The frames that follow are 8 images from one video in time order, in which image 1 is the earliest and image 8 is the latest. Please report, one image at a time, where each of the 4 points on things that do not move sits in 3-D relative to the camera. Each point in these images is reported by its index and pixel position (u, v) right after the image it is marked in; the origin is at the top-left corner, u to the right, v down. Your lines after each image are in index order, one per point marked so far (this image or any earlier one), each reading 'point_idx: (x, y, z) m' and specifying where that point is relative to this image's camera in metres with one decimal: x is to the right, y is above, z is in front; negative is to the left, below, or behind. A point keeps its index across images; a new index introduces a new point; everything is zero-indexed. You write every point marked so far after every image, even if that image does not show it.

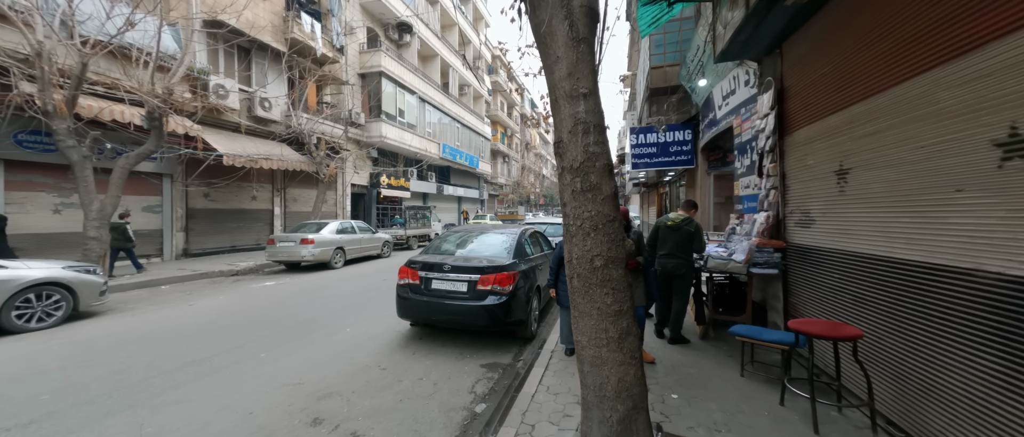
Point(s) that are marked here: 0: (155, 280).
0: (-8.7, -1.5, +8.2) m
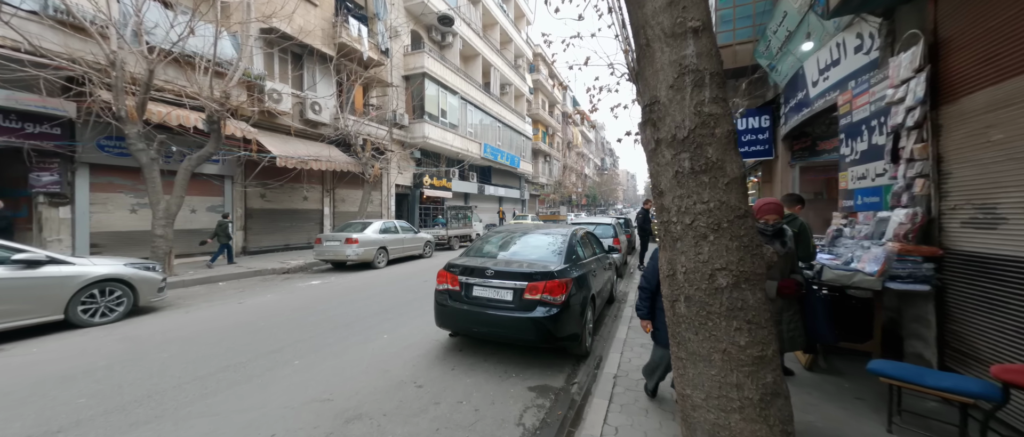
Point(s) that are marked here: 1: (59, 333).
0: (-7.6, -1.5, +8.5) m
1: (-6.4, -1.6, +4.7) m
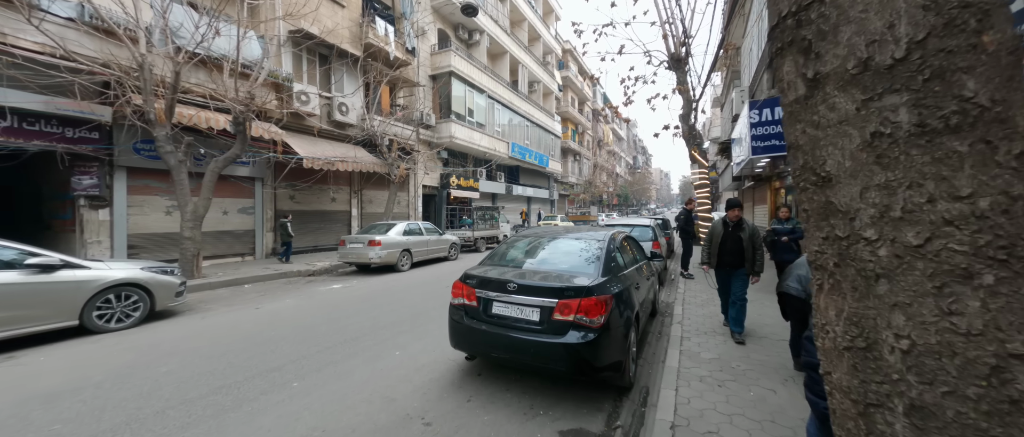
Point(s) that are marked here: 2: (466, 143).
0: (-6.9, -1.6, +8.5) m
1: (-6.0, -1.7, +4.6) m
2: (-2.8, +4.6, +20.0) m
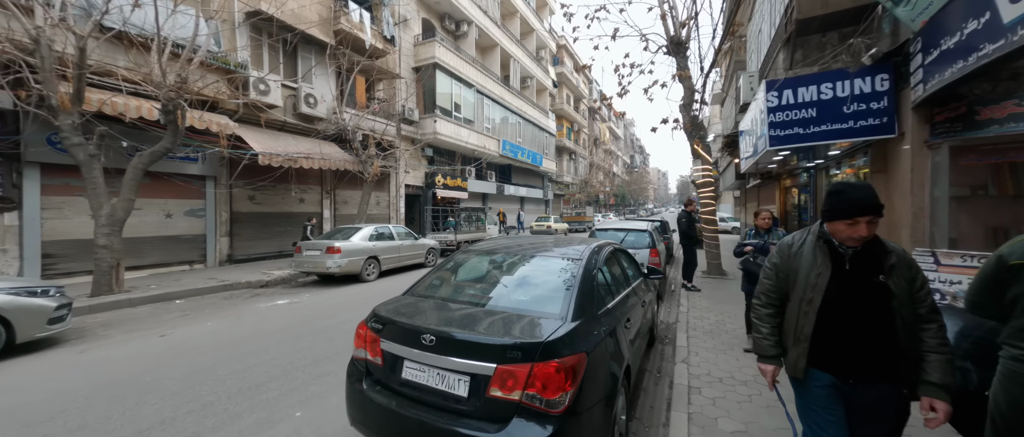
0: (-7.5, -1.7, +7.3) m
1: (-6.5, -1.7, +3.4) m
2: (-3.4, +4.5, +18.8) m
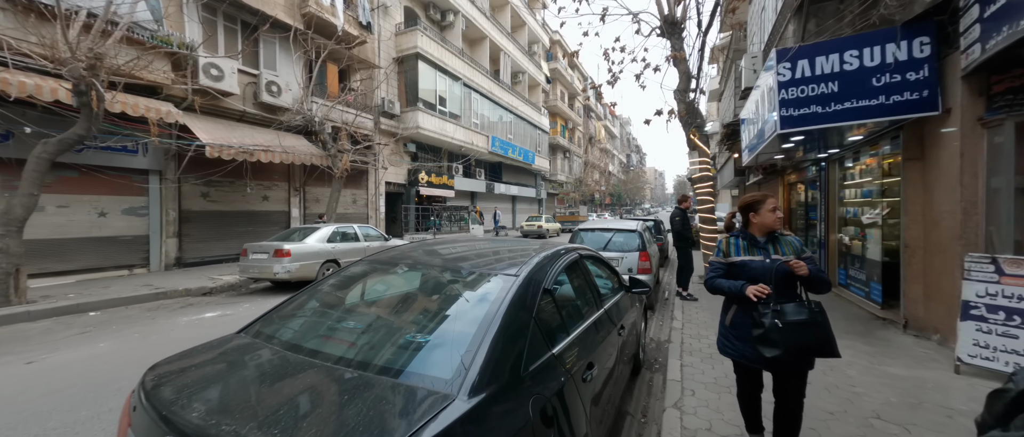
0: (-8.1, -1.6, +6.3) m
1: (-7.1, -1.7, +2.4) m
2: (-4.1, +4.5, +17.9) m
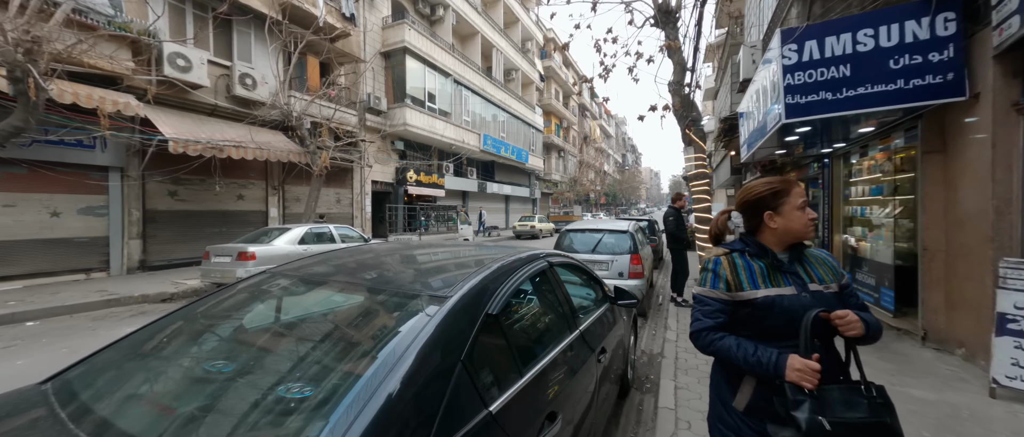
0: (-8.4, -1.6, +5.7) m
1: (-7.4, -1.7, +1.8) m
2: (-4.5, +4.5, +17.3) m
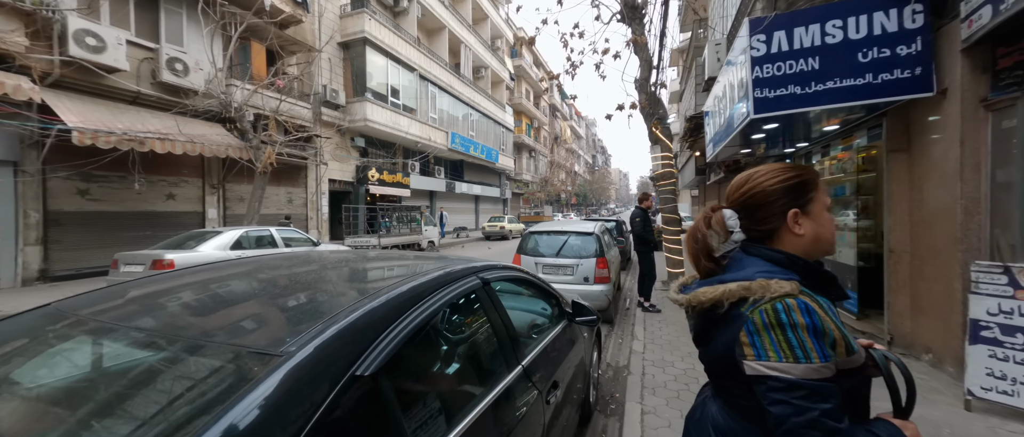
0: (-9.0, -1.7, +4.6) m
1: (-7.7, -1.8, +0.8) m
2: (-6.1, +4.5, +16.4) m
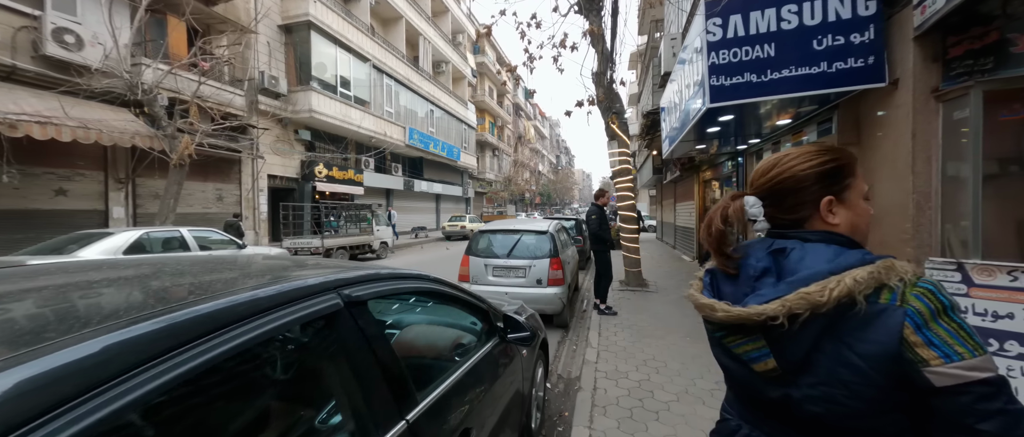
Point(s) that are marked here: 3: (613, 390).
0: (-9.7, -1.7, +3.1) m
1: (-8.0, -1.8, -0.5) m
2: (-8.0, +4.5, +15.2) m
3: (+0.9, -1.6, +3.1) m
